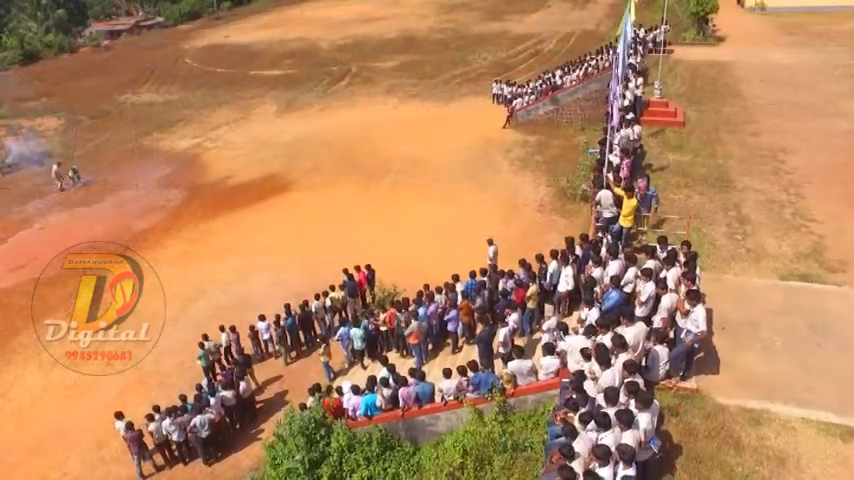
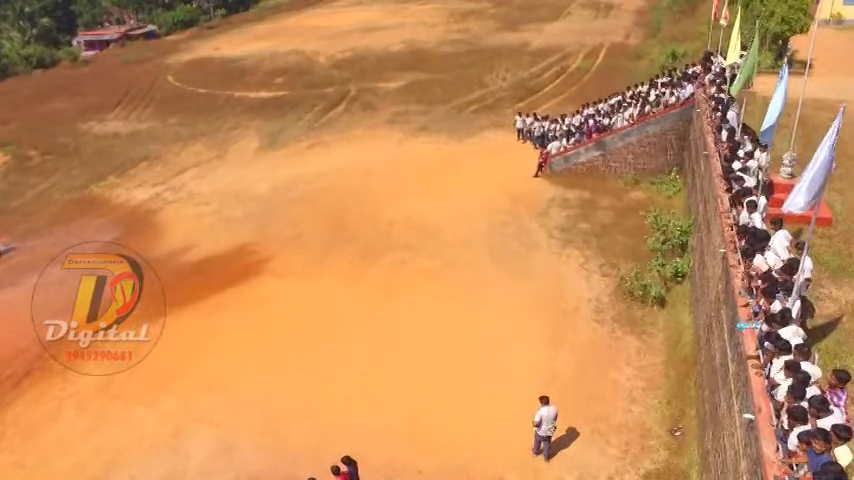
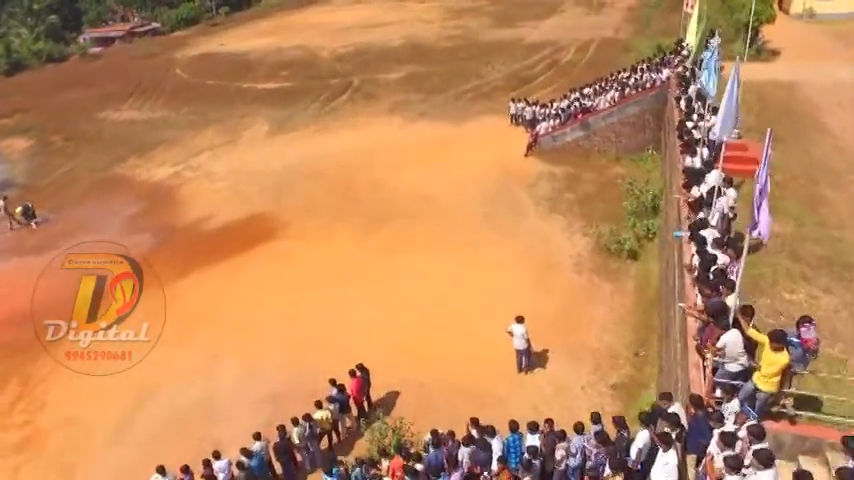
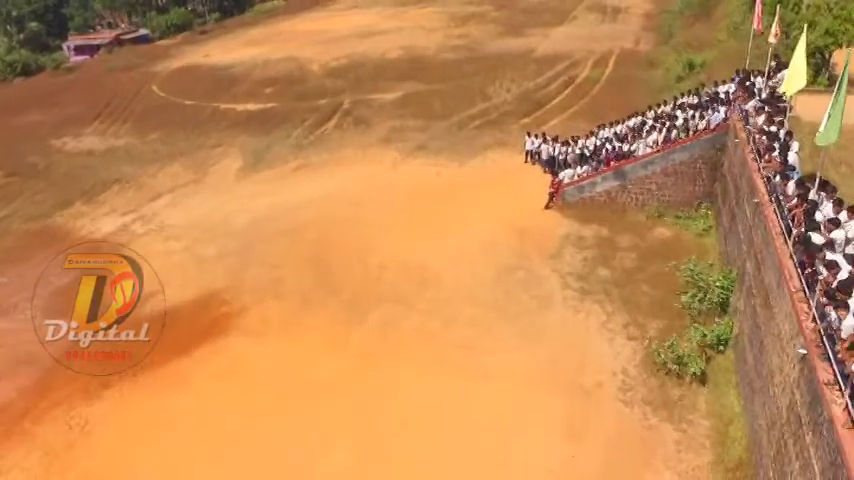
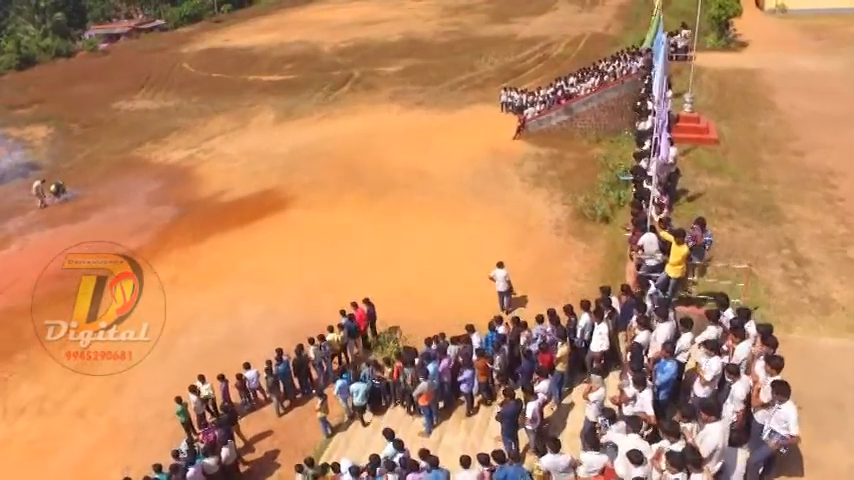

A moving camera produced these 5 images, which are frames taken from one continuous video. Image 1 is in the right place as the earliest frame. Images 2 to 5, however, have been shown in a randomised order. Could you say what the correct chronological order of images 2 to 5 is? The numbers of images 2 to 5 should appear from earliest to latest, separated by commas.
5, 3, 2, 4
